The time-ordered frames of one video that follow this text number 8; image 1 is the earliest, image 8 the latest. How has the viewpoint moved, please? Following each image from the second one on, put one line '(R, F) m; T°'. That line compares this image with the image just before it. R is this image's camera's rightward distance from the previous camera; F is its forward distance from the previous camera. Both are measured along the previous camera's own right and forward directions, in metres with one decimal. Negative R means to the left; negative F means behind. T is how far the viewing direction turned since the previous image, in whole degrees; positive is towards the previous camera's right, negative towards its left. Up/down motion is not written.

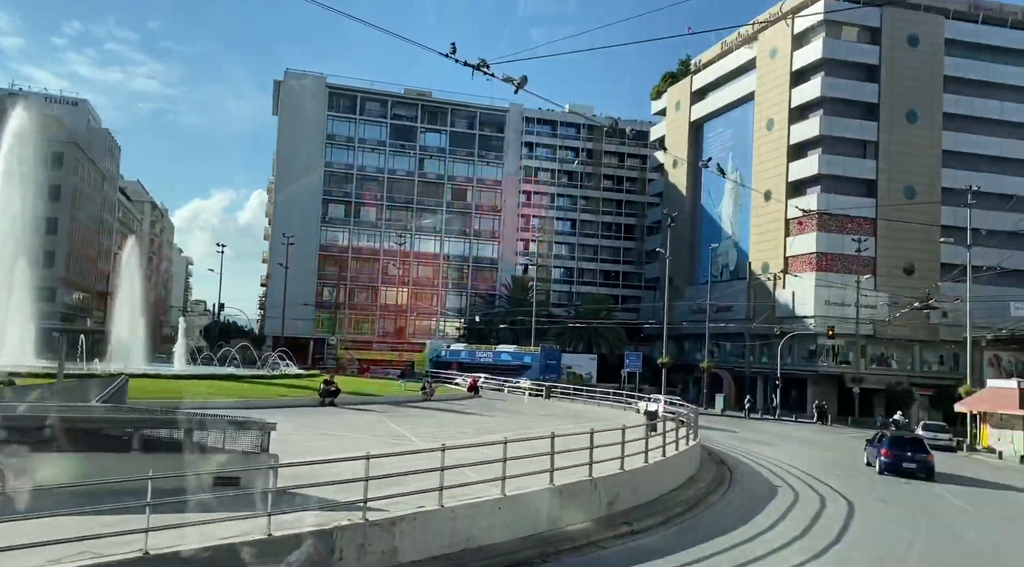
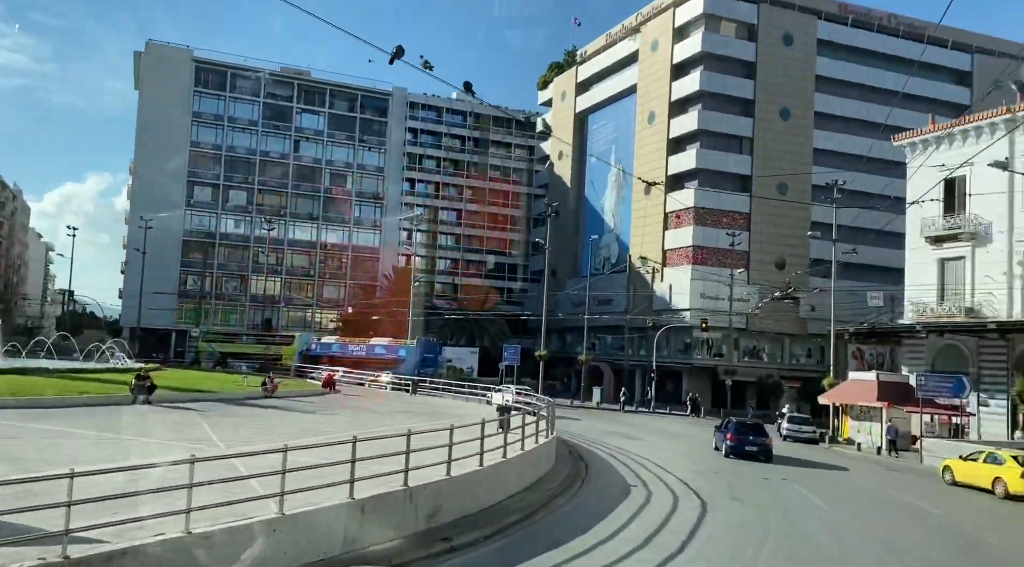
(+0.9, +1.1) m; +7°
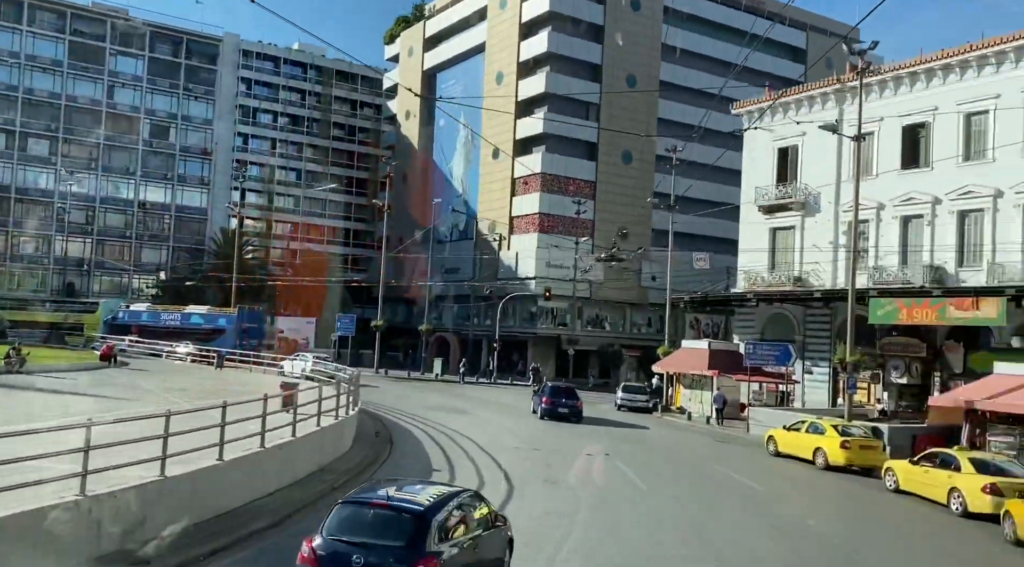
(+1.1, +1.9) m; +9°
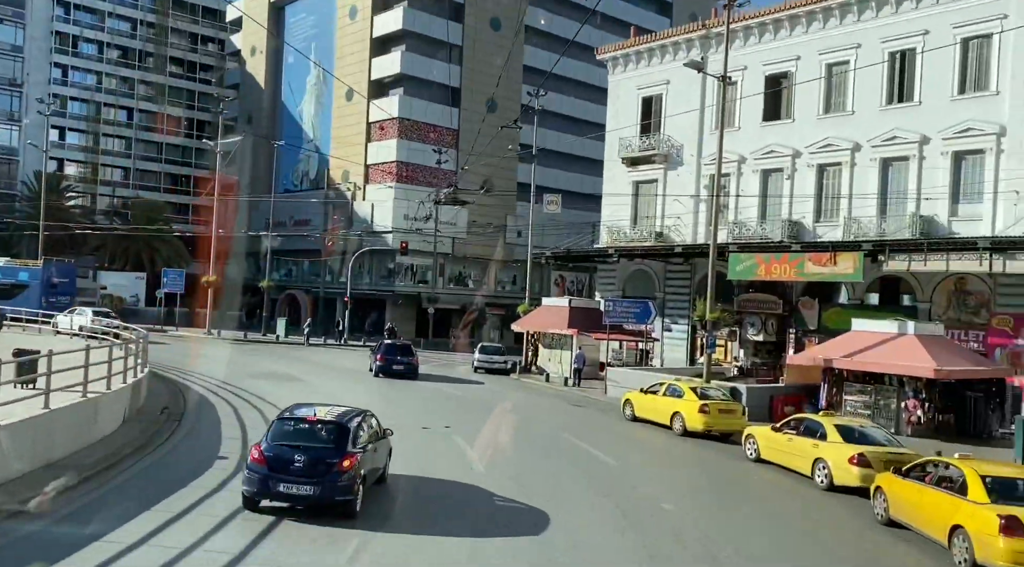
(+0.9, +2.6) m; +8°
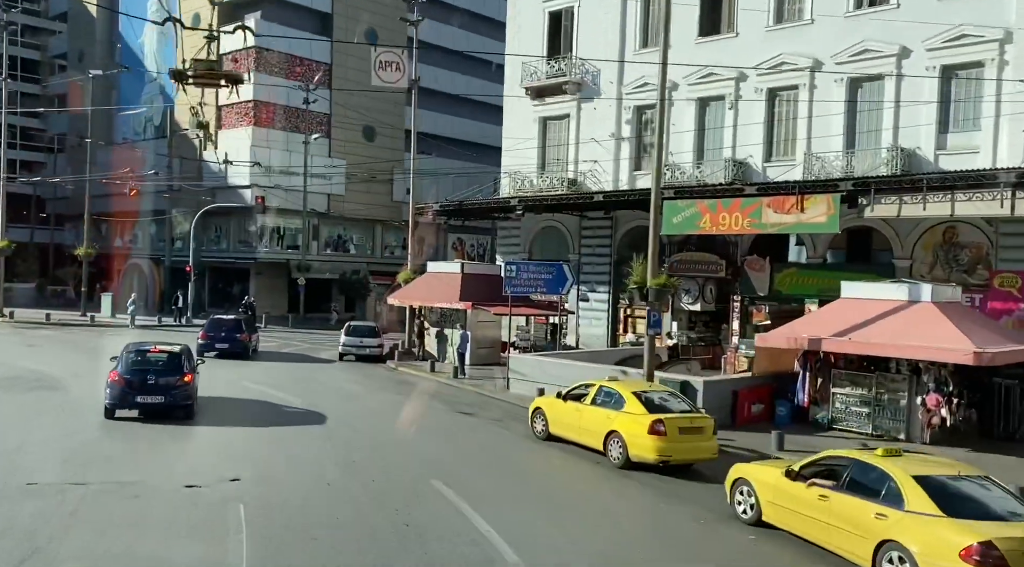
(+0.9, +8.0) m; +6°
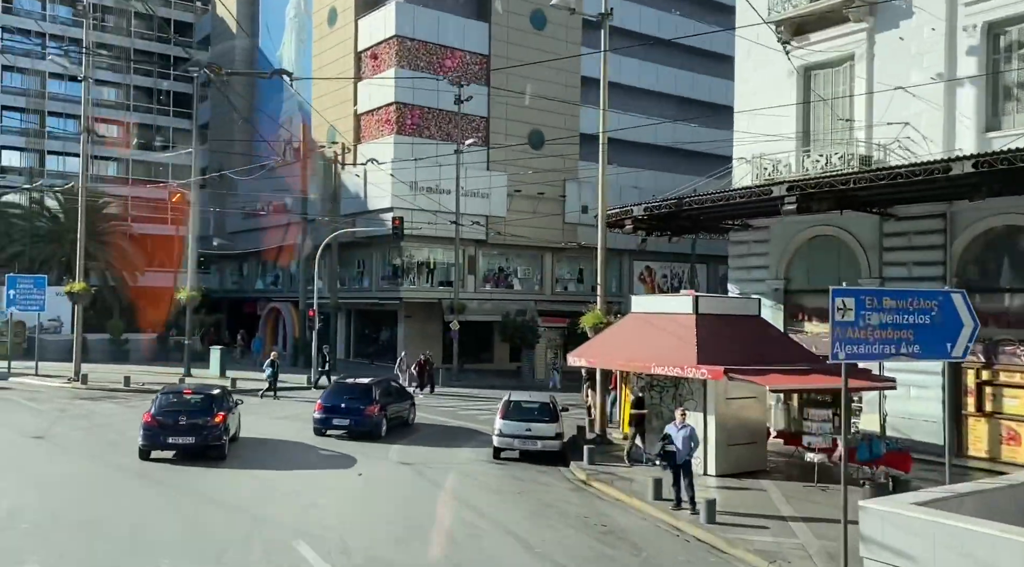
(-1.9, +12.1) m; -10°
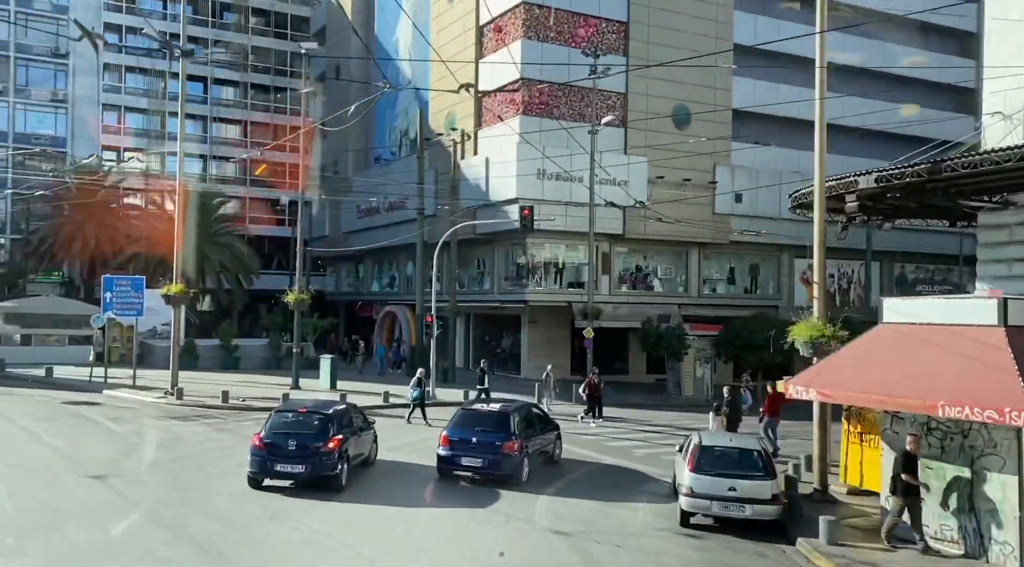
(-1.2, +5.2) m; -7°
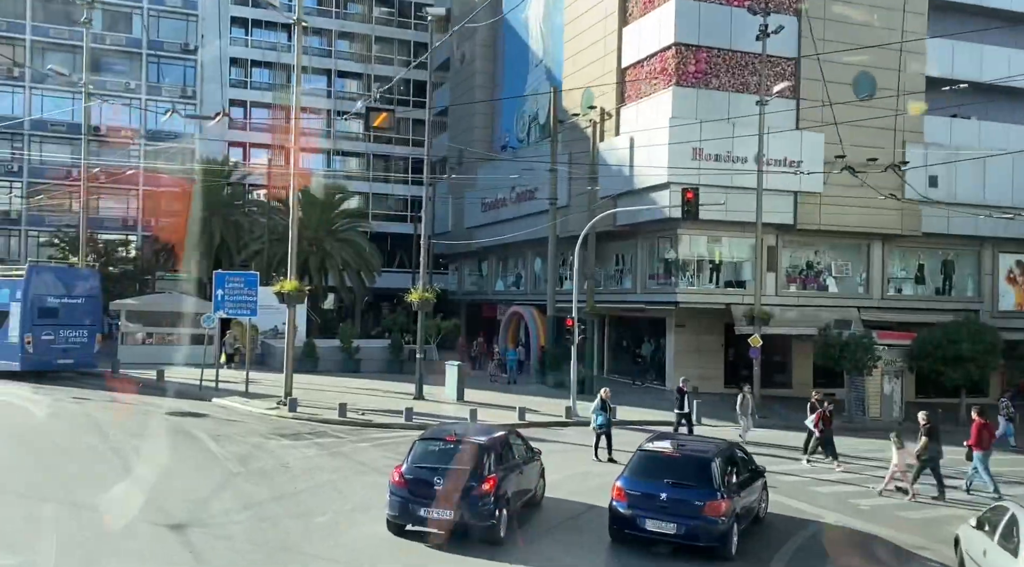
(-1.1, +4.4) m; -7°
